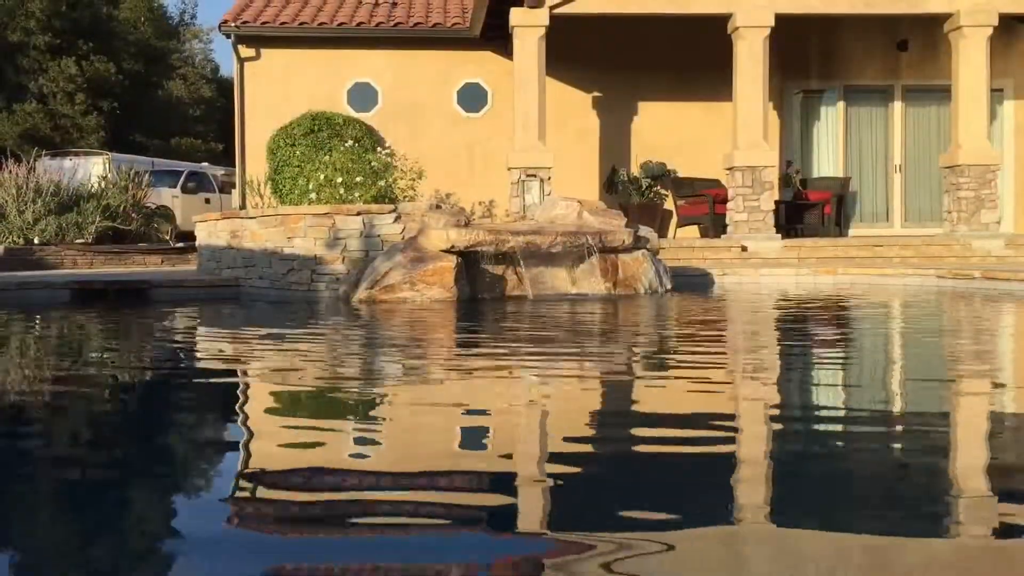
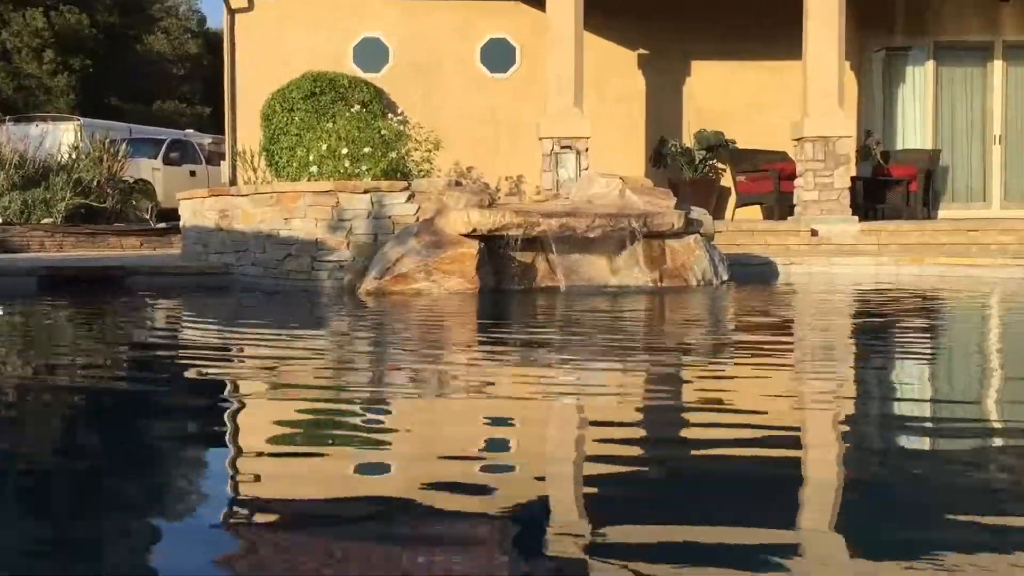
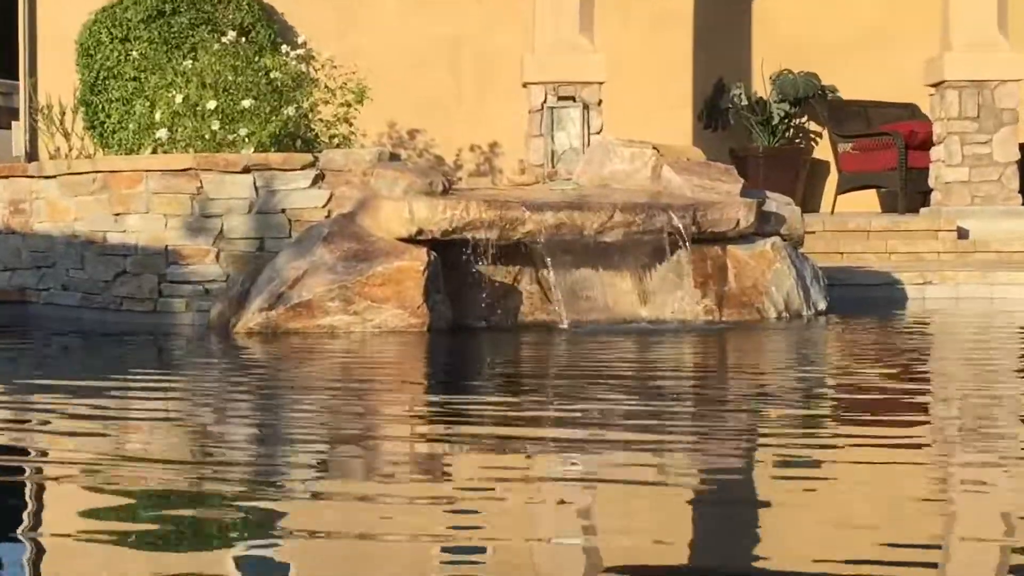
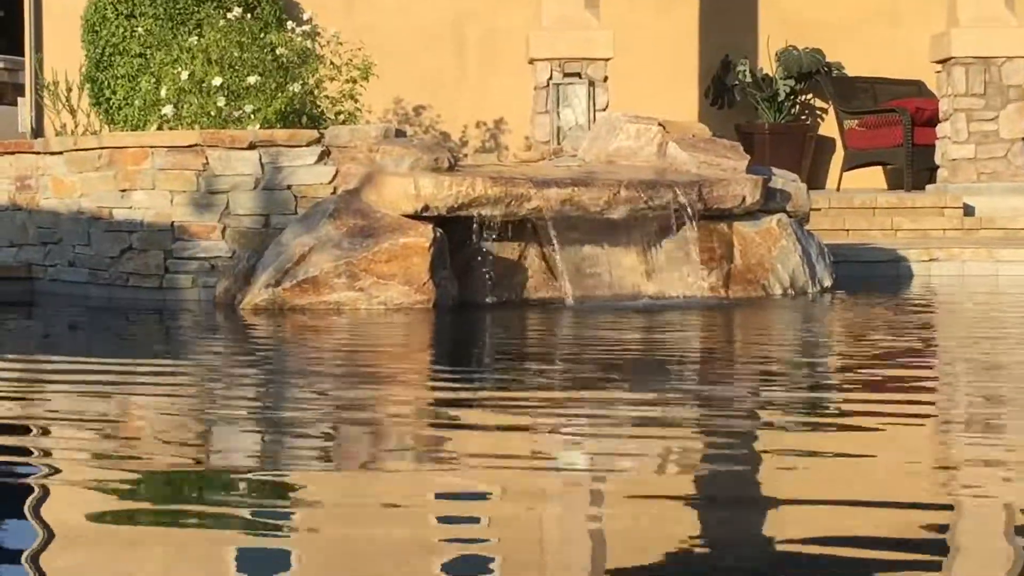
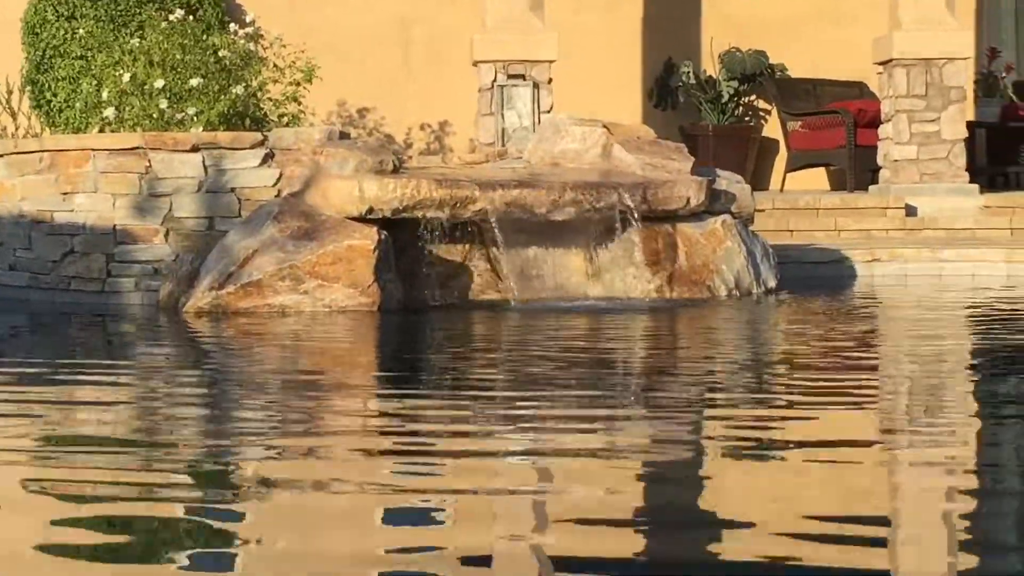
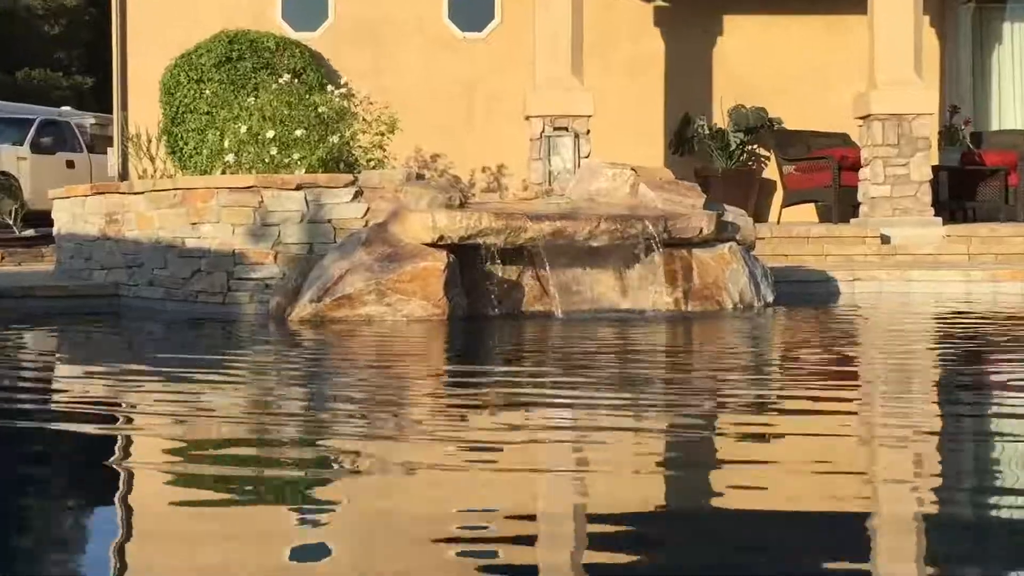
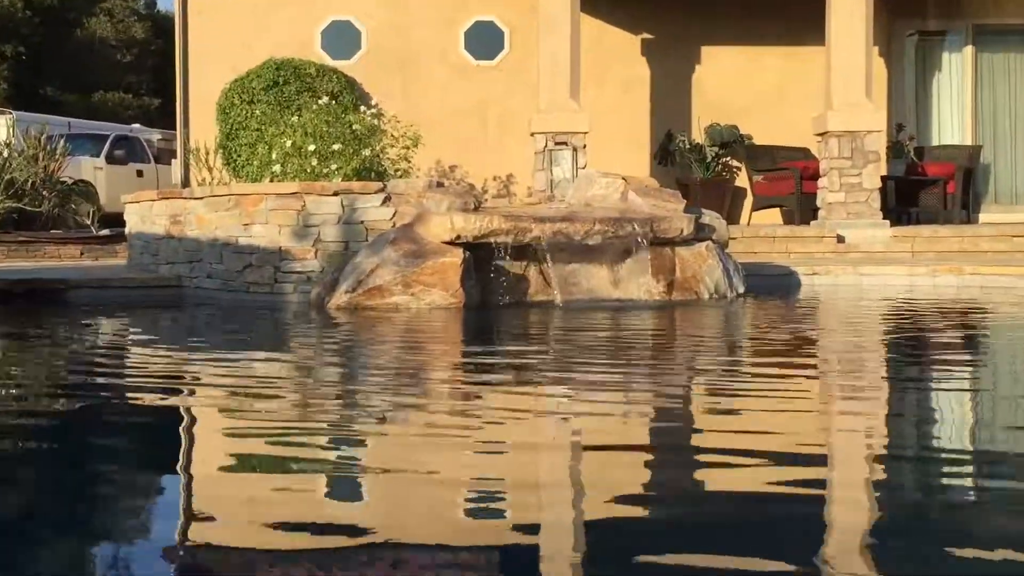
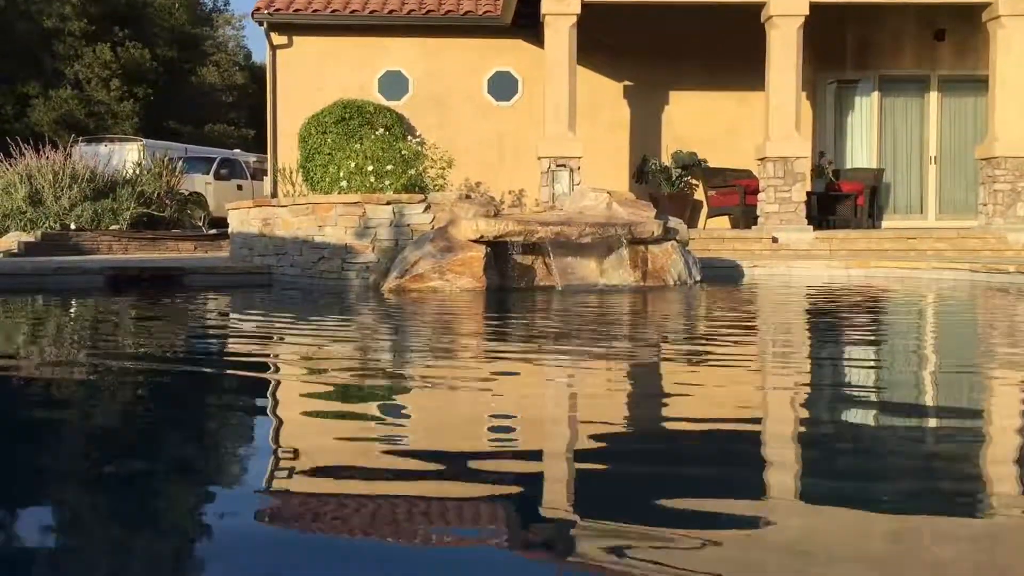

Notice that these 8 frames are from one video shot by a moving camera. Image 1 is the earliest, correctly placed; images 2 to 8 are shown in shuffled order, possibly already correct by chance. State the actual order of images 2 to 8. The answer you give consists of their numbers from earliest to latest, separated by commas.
8, 2, 7, 6, 3, 4, 5
